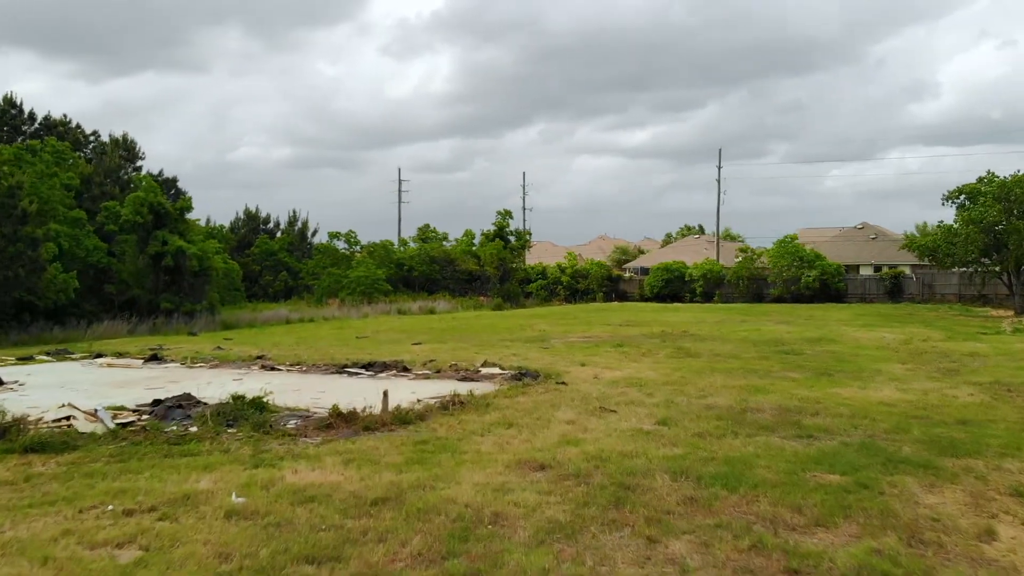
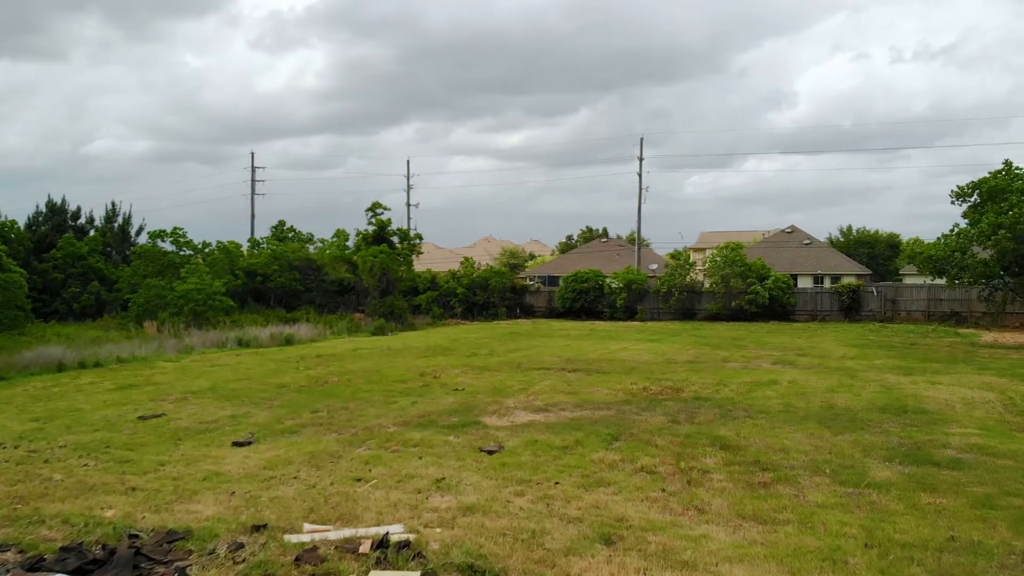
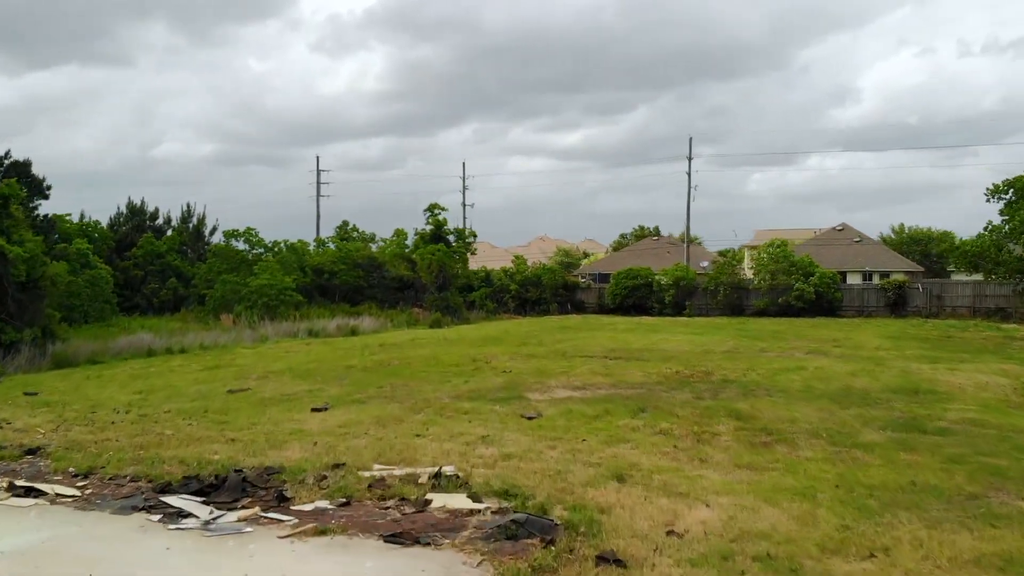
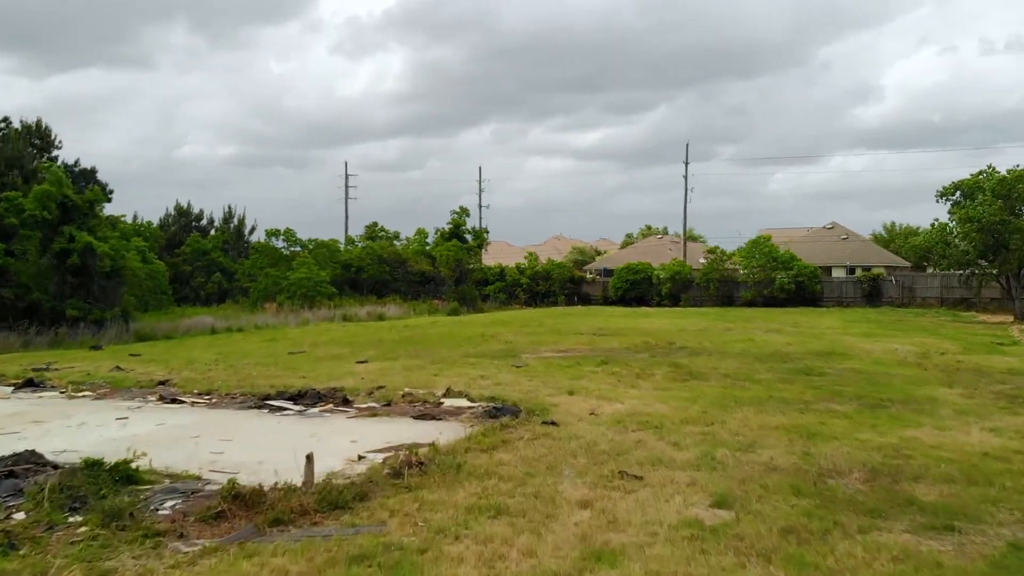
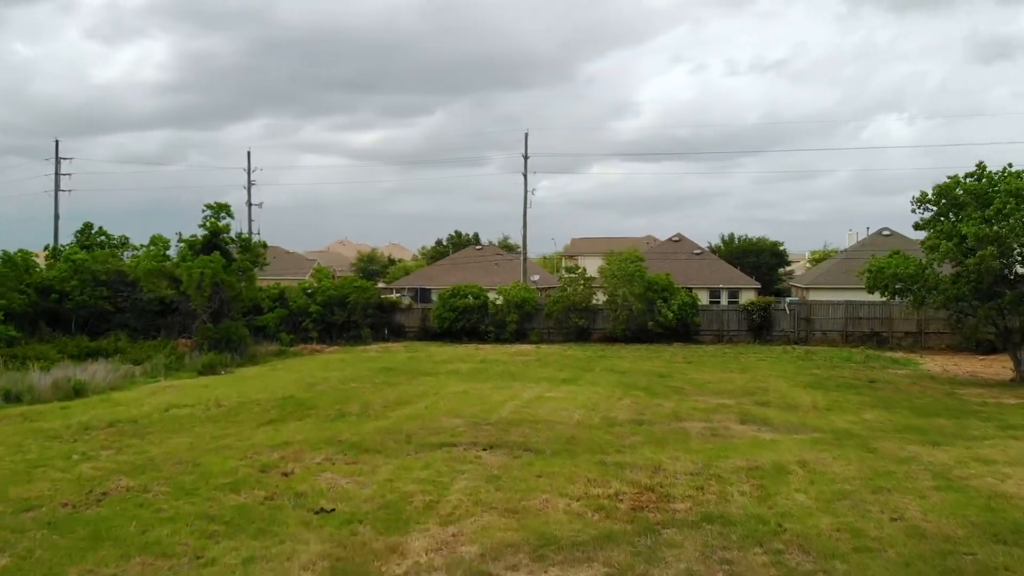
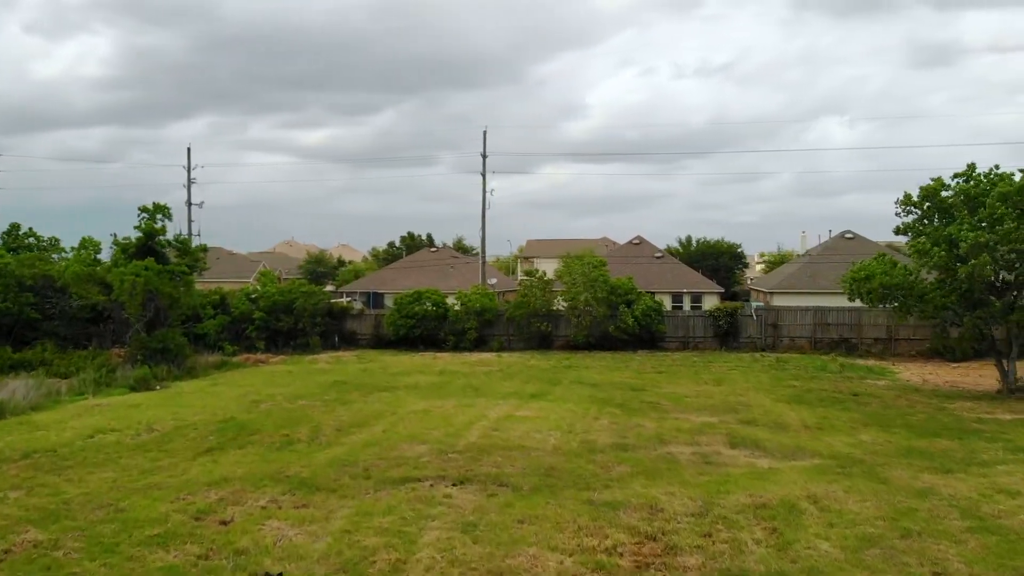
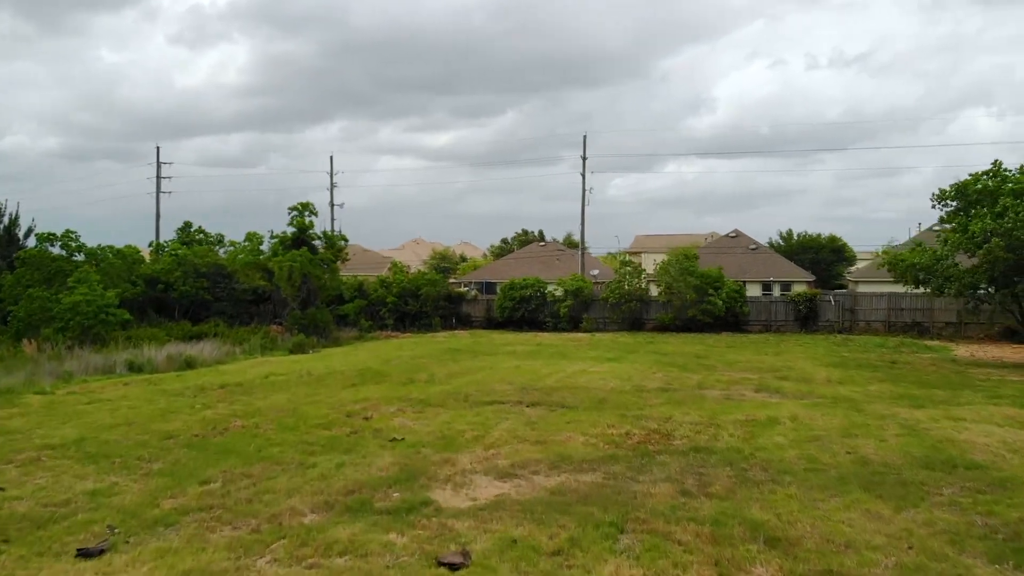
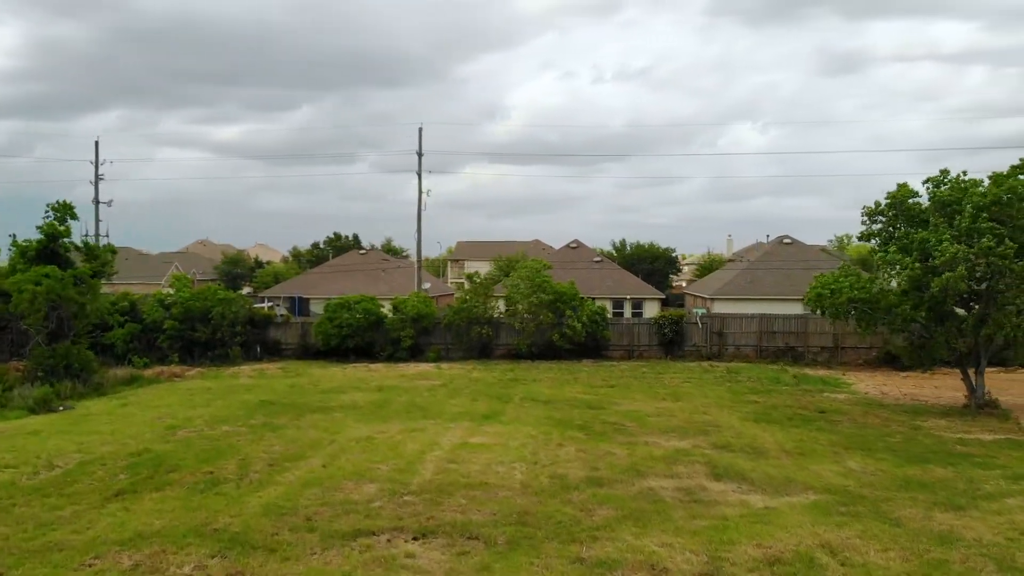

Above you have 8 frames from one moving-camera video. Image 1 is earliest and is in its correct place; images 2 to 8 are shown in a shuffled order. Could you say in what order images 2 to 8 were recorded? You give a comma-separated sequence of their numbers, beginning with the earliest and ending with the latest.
4, 3, 2, 7, 5, 6, 8
